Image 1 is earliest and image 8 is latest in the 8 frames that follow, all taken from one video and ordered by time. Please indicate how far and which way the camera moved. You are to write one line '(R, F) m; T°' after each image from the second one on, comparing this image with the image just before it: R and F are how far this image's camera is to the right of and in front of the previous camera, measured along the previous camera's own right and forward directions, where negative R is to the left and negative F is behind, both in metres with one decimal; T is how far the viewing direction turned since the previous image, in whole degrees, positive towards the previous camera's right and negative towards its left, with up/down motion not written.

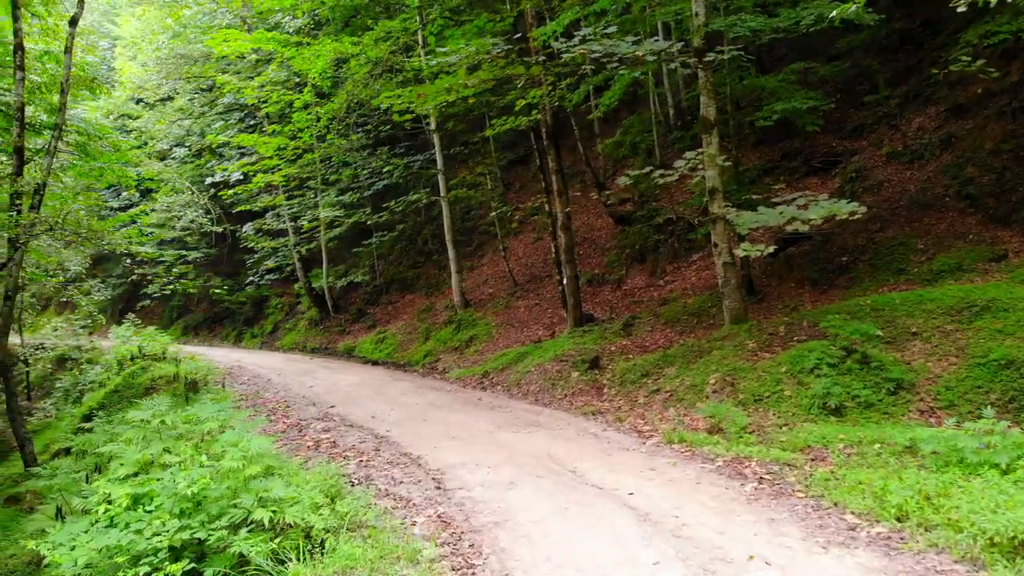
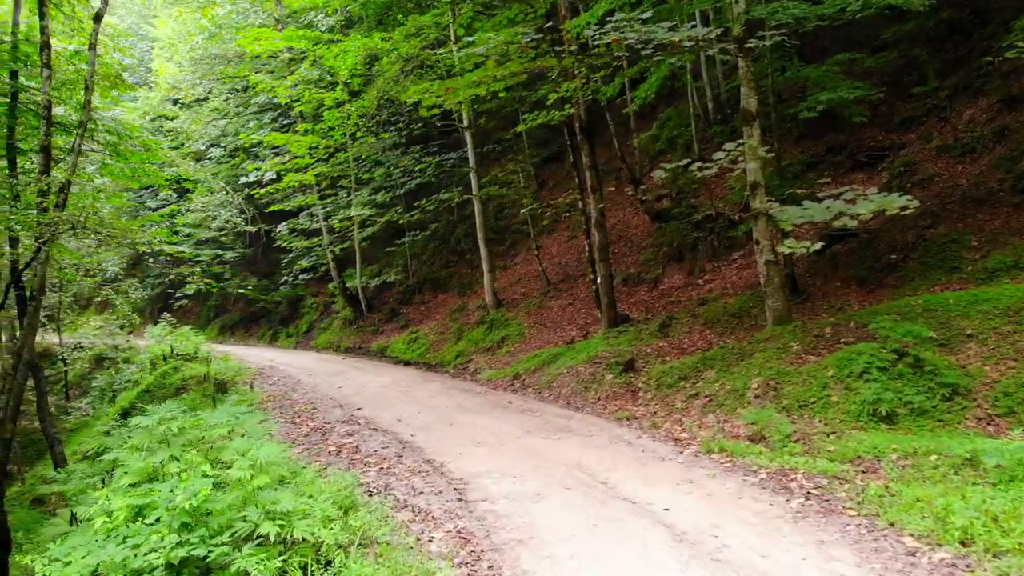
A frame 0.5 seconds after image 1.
(+0.1, +0.3) m; -3°
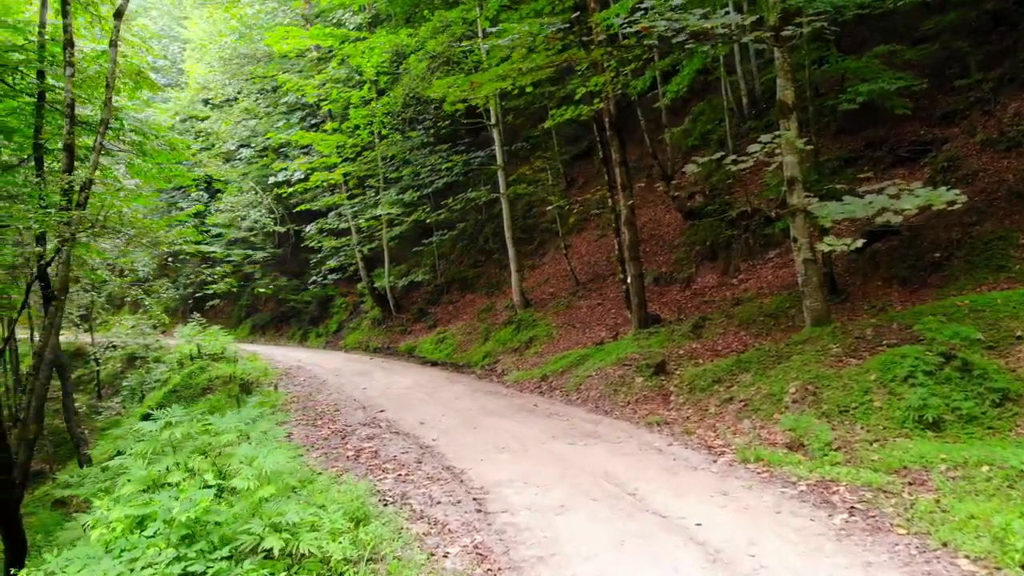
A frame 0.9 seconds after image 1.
(+0.1, +0.3) m; -2°
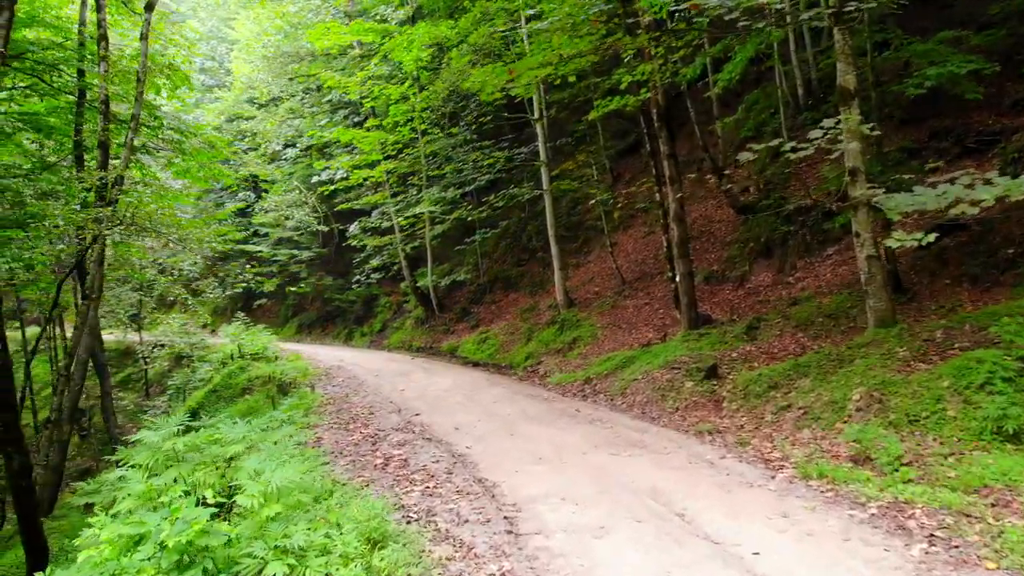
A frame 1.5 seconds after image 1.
(+0.1, +0.4) m; -4°
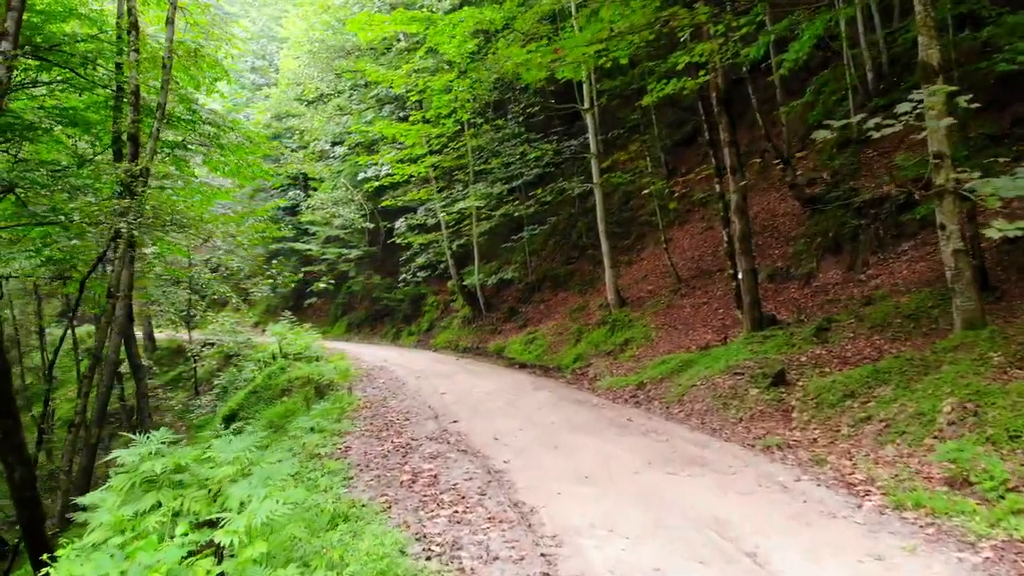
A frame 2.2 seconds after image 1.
(+0.1, +0.7) m; -4°
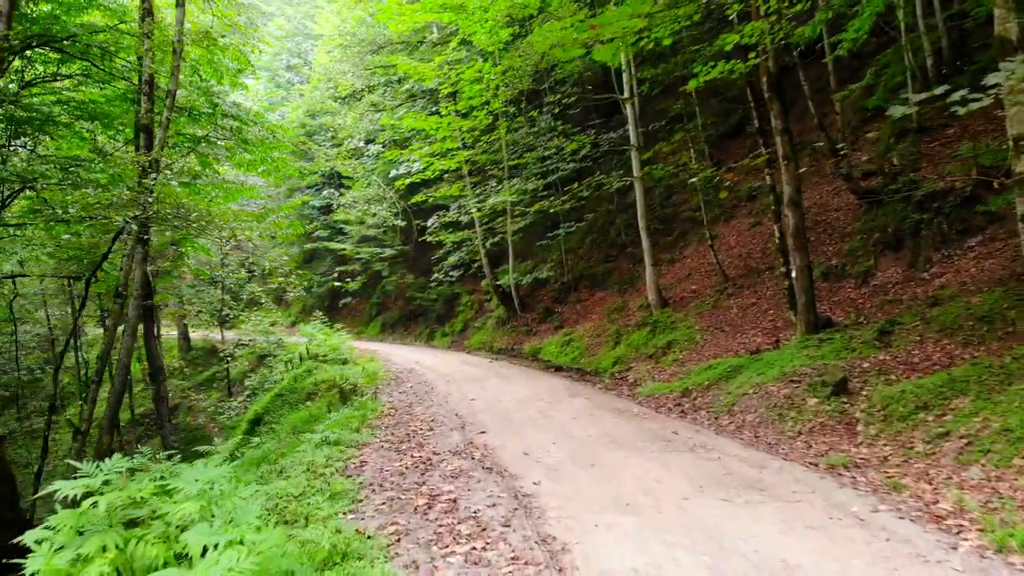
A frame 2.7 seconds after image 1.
(+0.1, +0.7) m; -3°
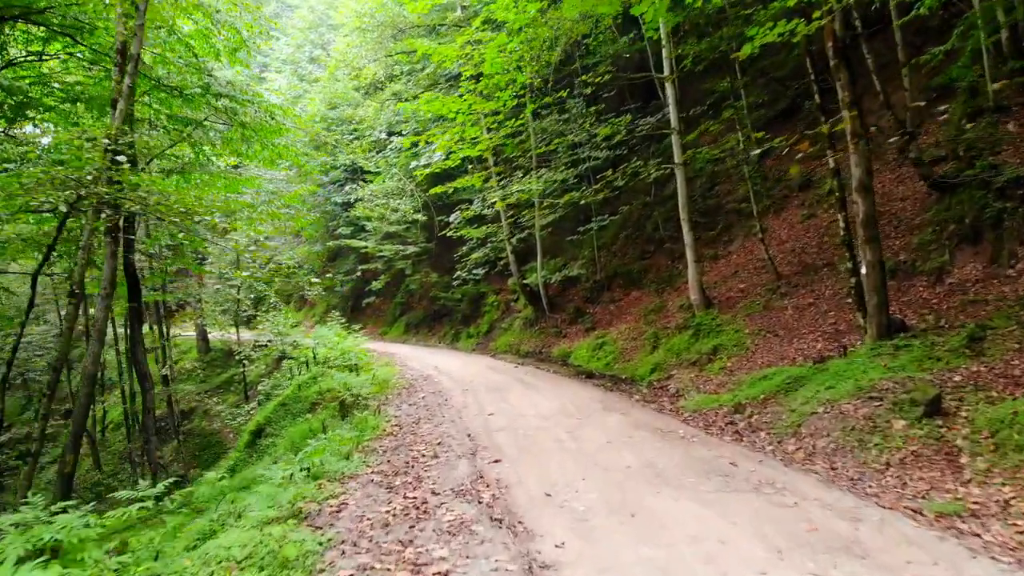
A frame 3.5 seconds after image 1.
(+0.1, +1.3) m; -3°
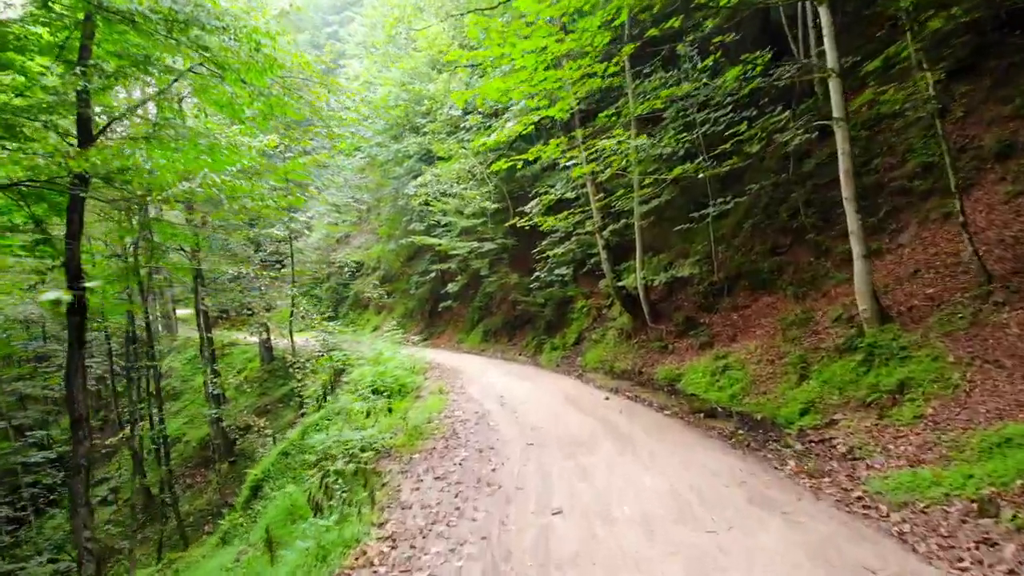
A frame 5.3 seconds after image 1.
(+0.1, +3.3) m; -8°
